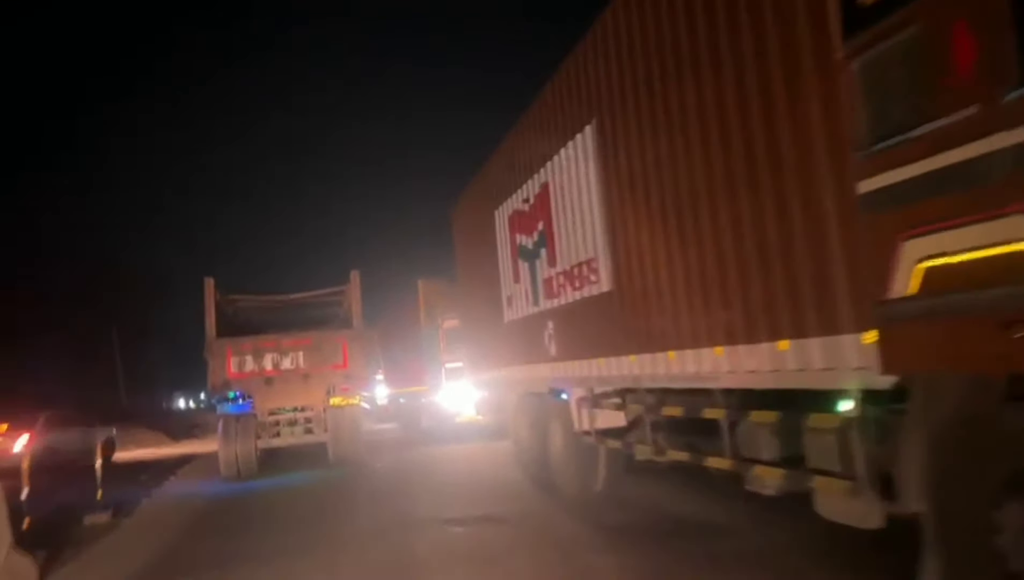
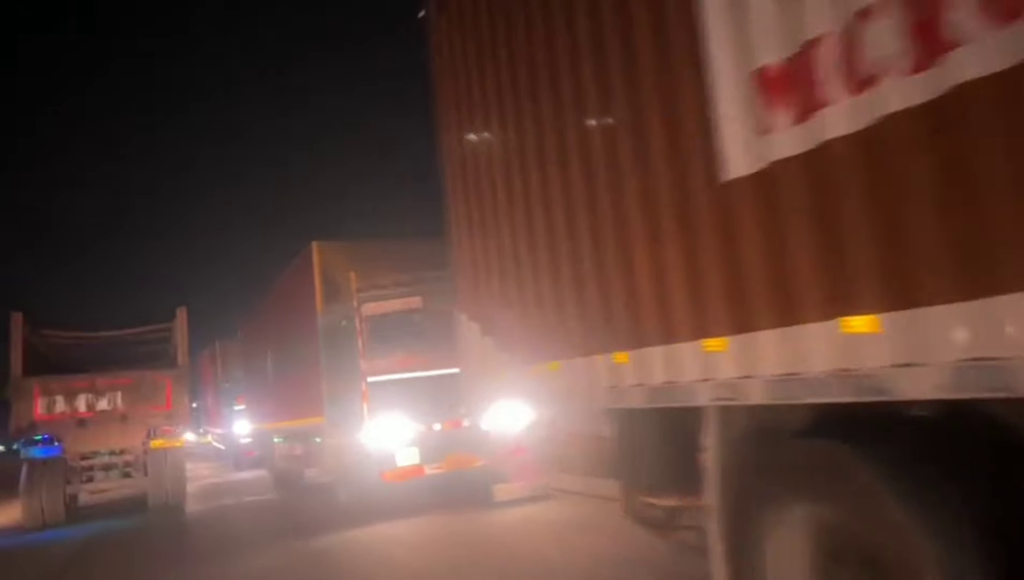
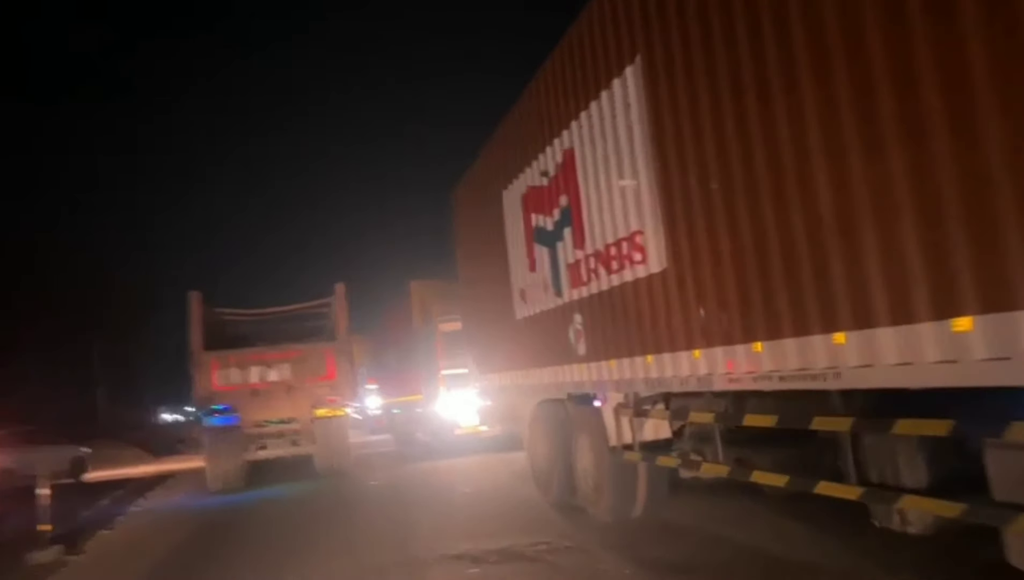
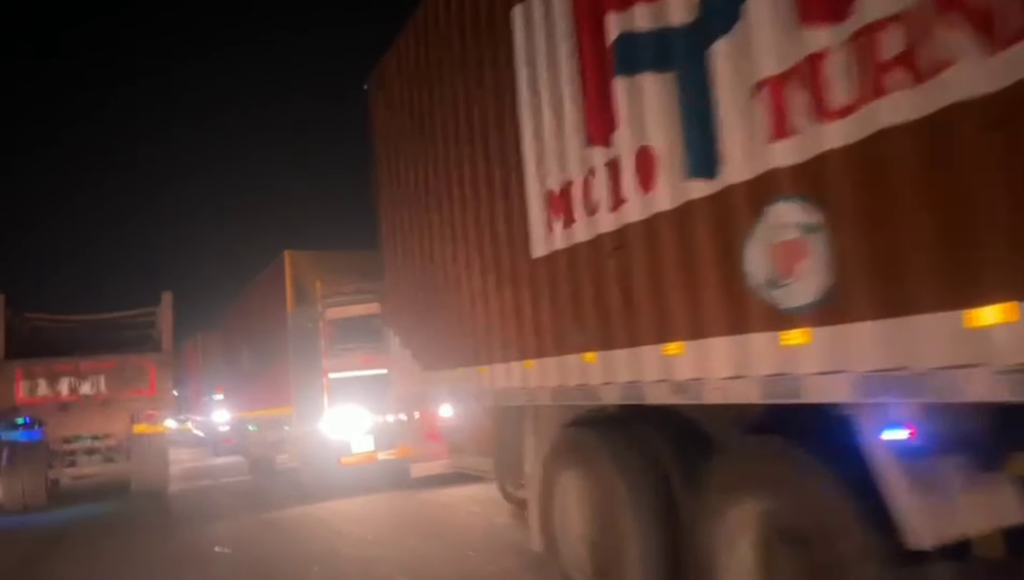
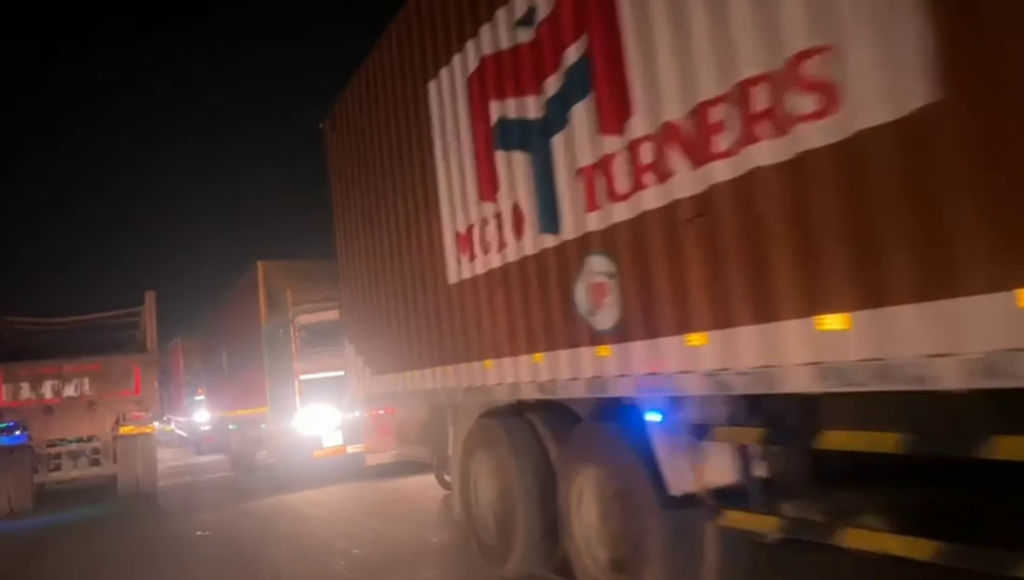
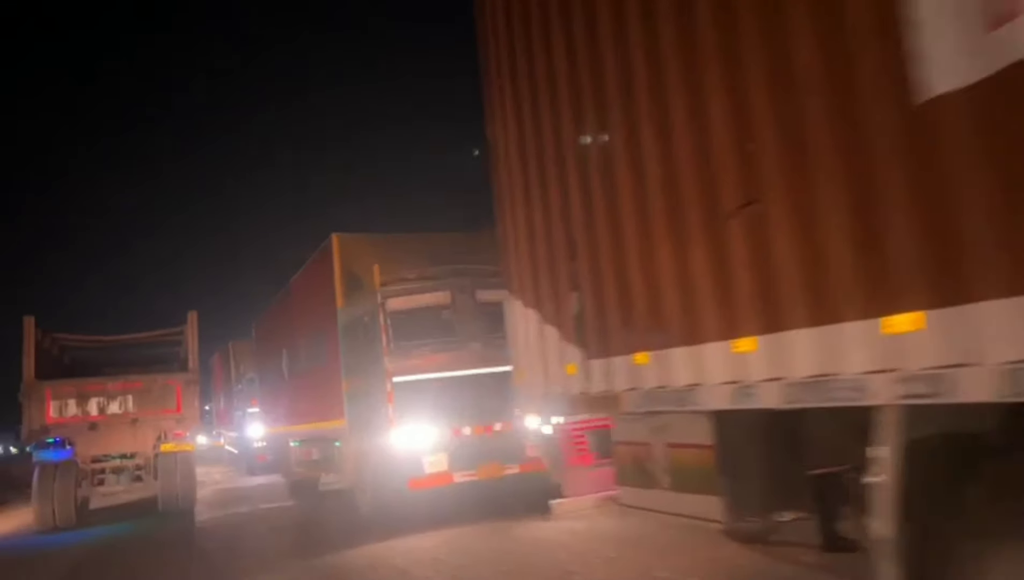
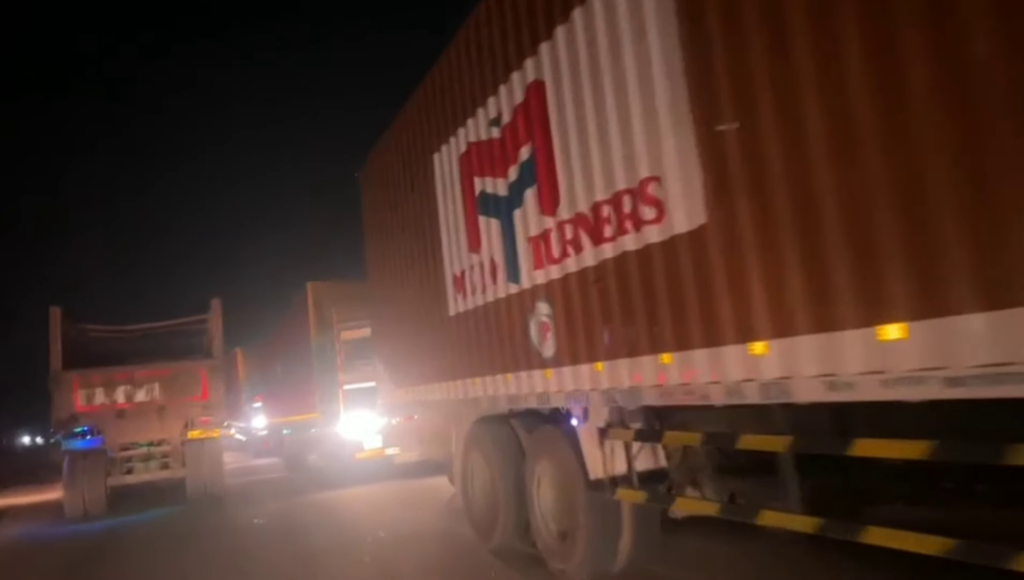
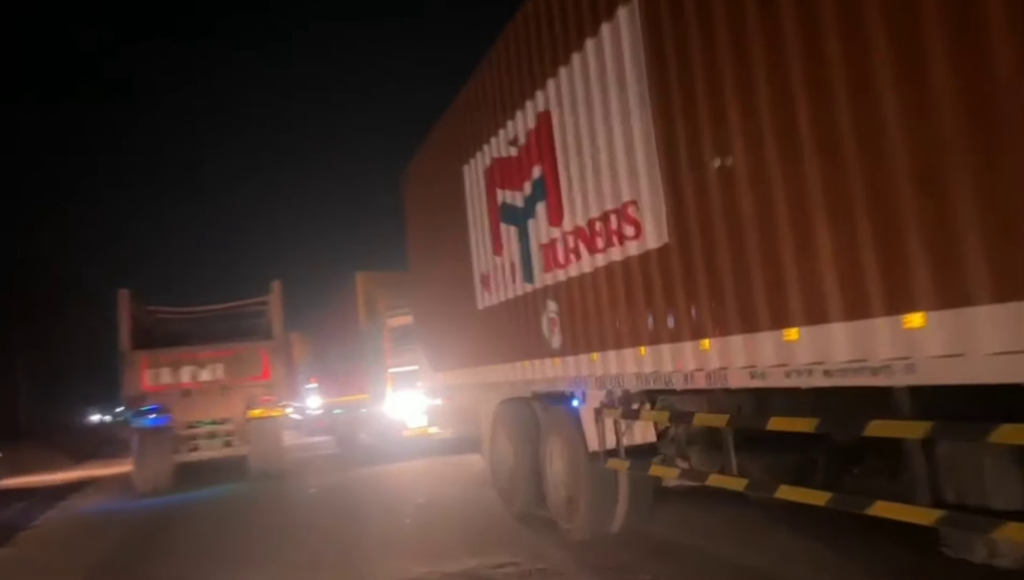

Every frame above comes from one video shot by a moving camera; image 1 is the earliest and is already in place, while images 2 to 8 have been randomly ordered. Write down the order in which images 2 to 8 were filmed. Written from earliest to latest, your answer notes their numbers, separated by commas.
3, 8, 7, 5, 4, 2, 6
